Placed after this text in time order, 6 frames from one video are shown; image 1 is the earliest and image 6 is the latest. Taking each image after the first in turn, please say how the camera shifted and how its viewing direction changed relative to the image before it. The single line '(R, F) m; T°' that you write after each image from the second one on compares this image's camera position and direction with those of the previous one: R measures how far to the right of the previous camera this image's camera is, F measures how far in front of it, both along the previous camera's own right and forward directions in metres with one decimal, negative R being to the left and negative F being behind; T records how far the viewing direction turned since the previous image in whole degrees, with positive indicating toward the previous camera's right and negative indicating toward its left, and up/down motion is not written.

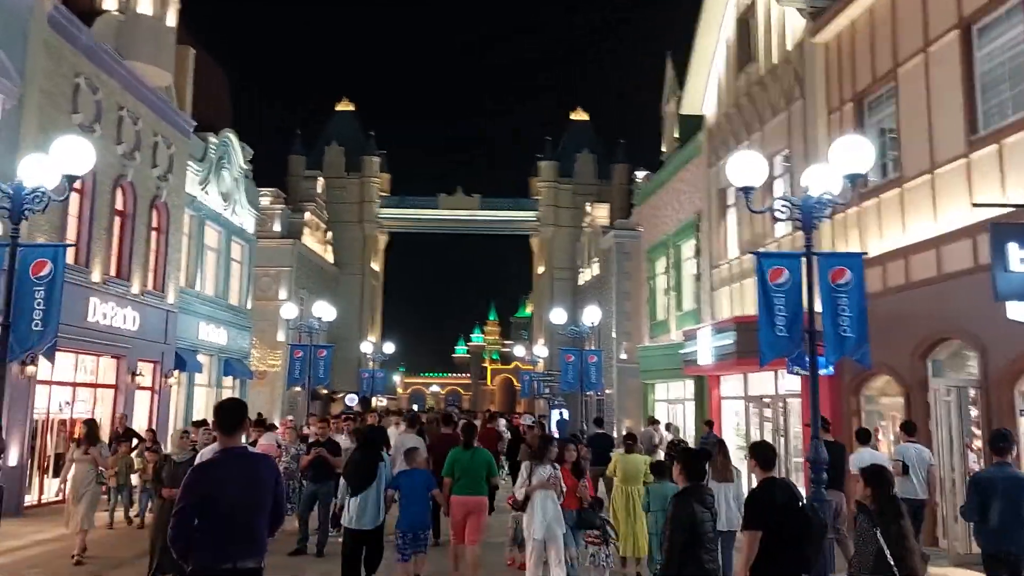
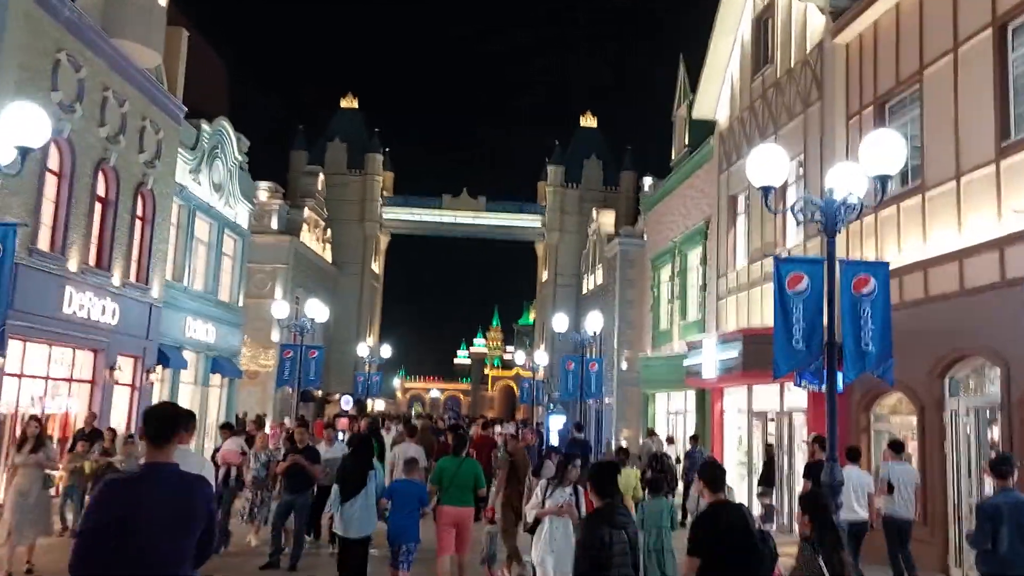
(+0.1, +0.9) m; 0°
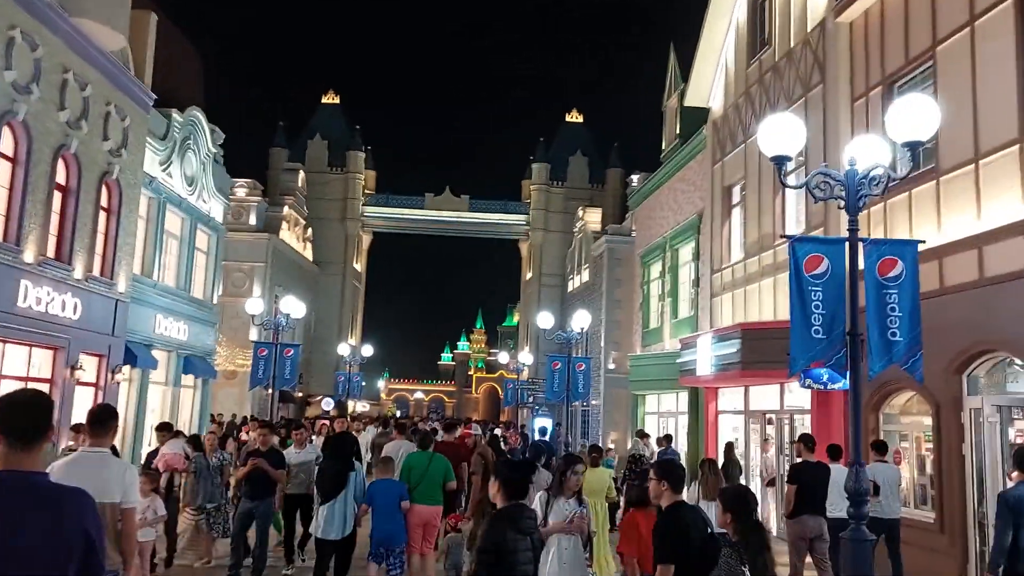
(0.0, +0.9) m; +1°
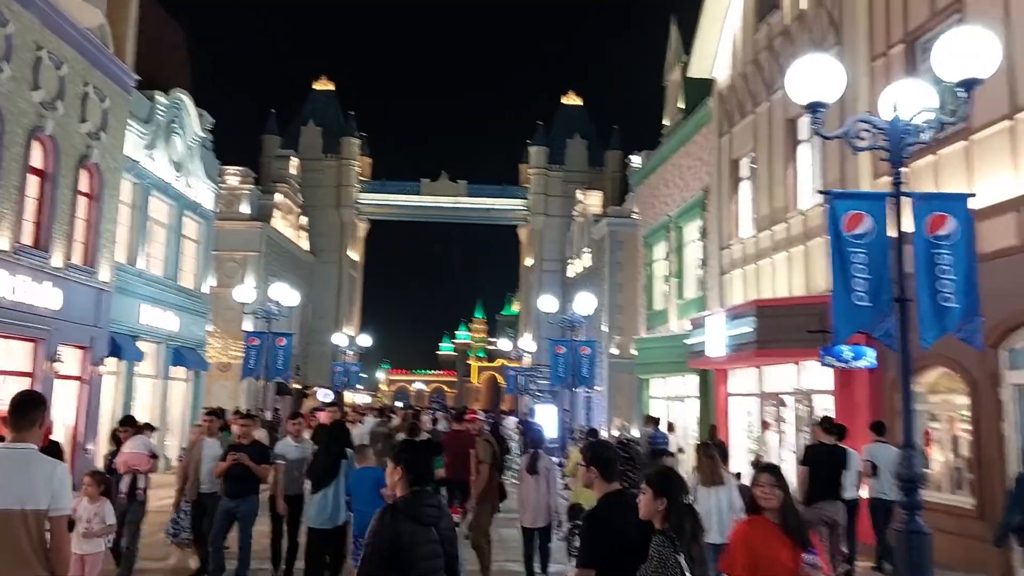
(-0.1, +0.8) m; 0°
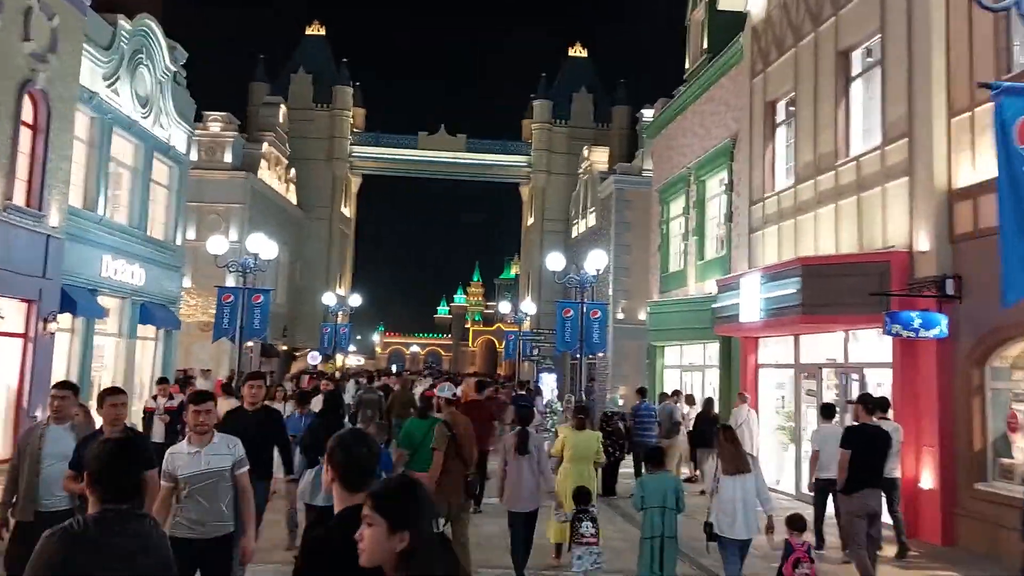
(-0.1, +2.2) m; 0°
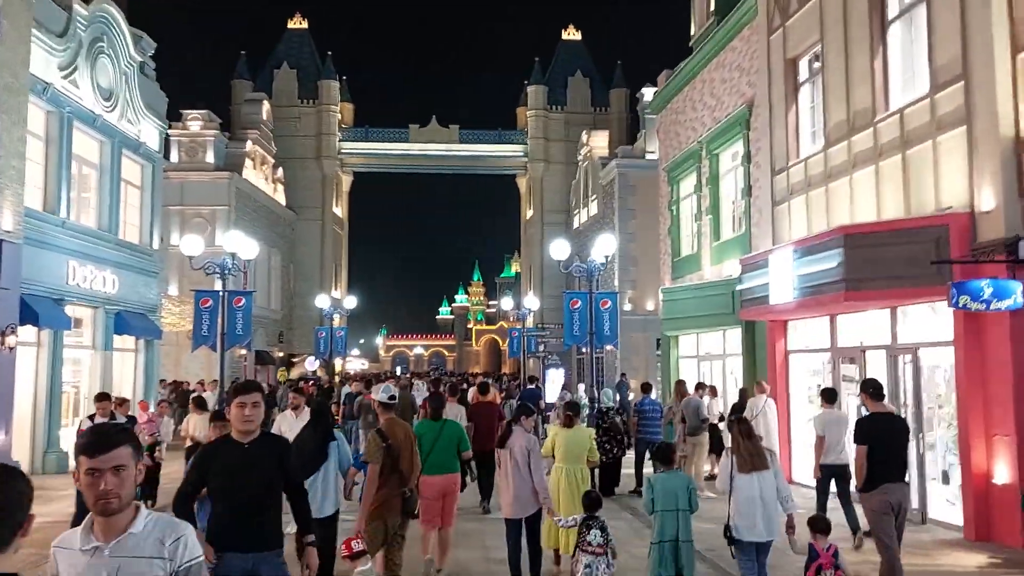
(0.0, +1.5) m; 0°
